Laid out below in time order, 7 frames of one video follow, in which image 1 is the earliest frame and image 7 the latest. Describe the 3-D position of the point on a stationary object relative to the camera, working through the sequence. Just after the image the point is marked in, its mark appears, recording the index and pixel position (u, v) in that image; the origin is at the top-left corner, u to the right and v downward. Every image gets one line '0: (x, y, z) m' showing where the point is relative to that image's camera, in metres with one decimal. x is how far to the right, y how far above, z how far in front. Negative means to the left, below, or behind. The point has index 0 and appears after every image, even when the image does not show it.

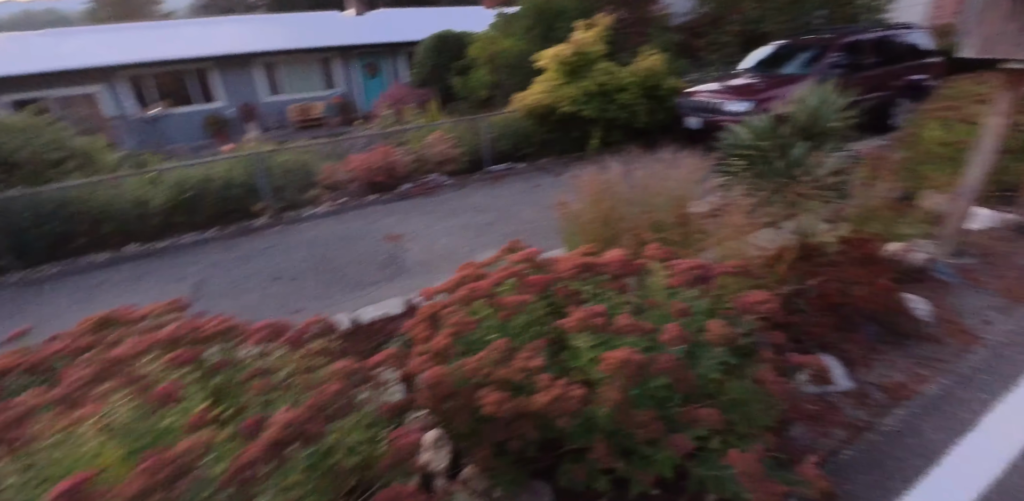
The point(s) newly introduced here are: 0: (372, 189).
0: (-3.3, +1.4, +10.1) m
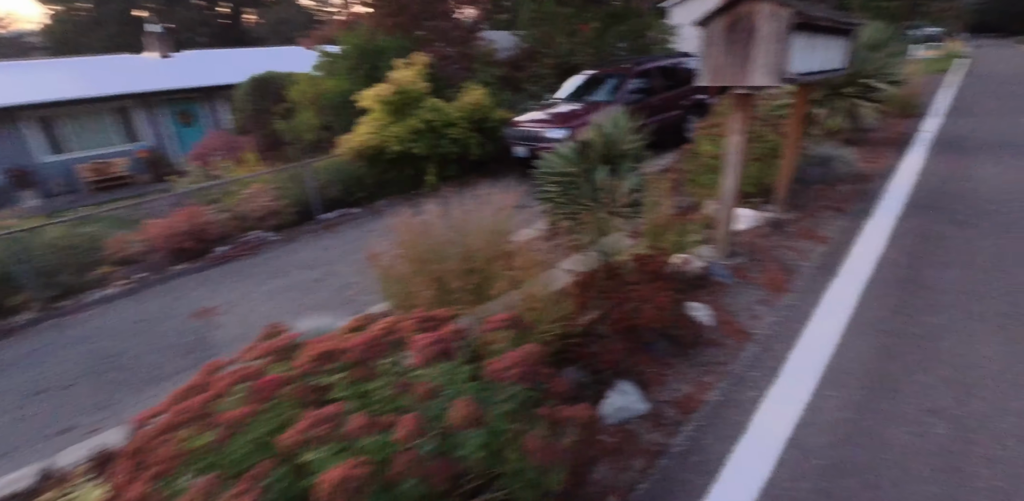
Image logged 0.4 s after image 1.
0: (-6.6, -0.1, +8.5) m
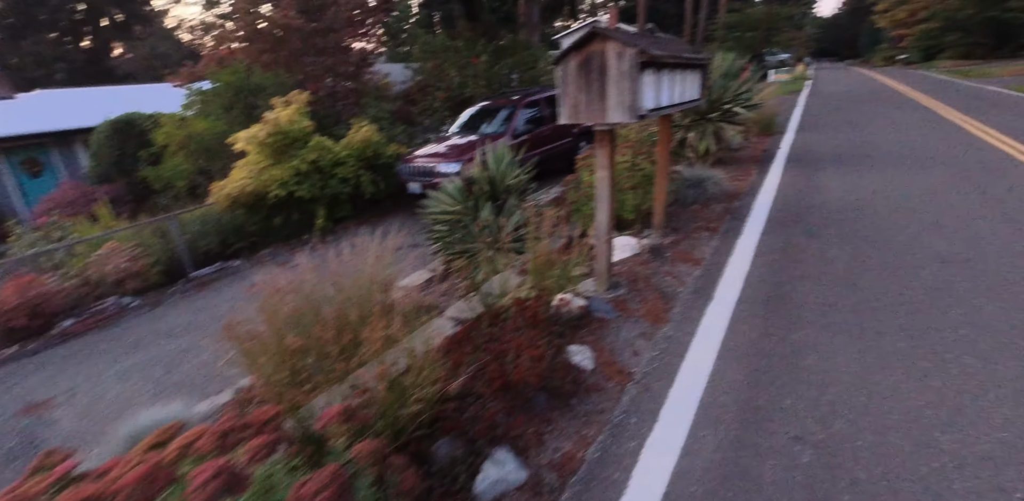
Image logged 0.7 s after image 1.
0: (-8.3, -1.5, +7.0) m
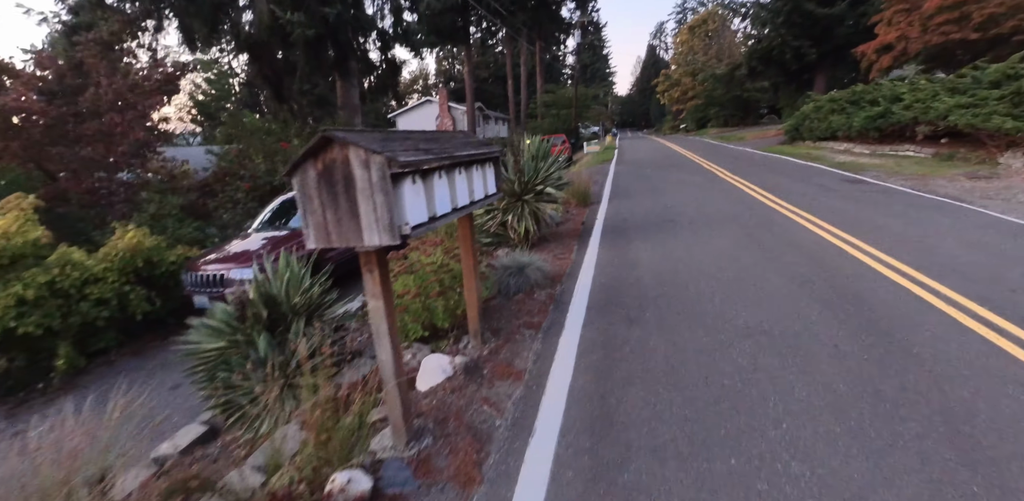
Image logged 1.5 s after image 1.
0: (-10.1, -4.0, +3.0) m
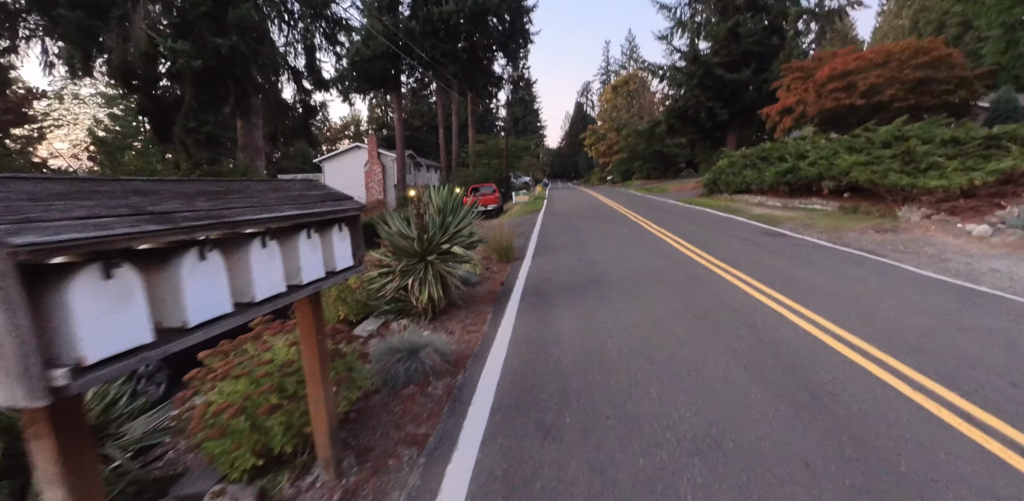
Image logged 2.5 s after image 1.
0: (-10.7, -4.5, 0.0) m
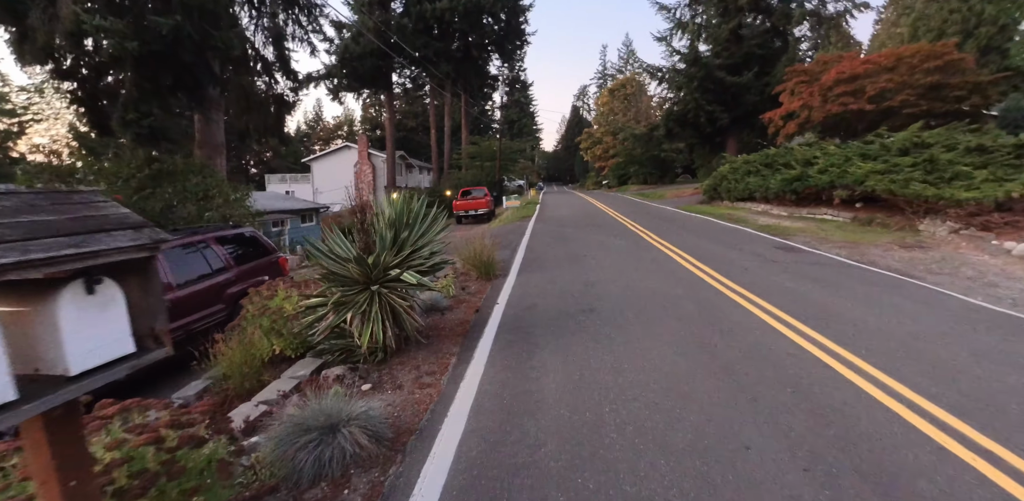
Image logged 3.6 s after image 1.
0: (-11.0, -4.6, -1.5) m
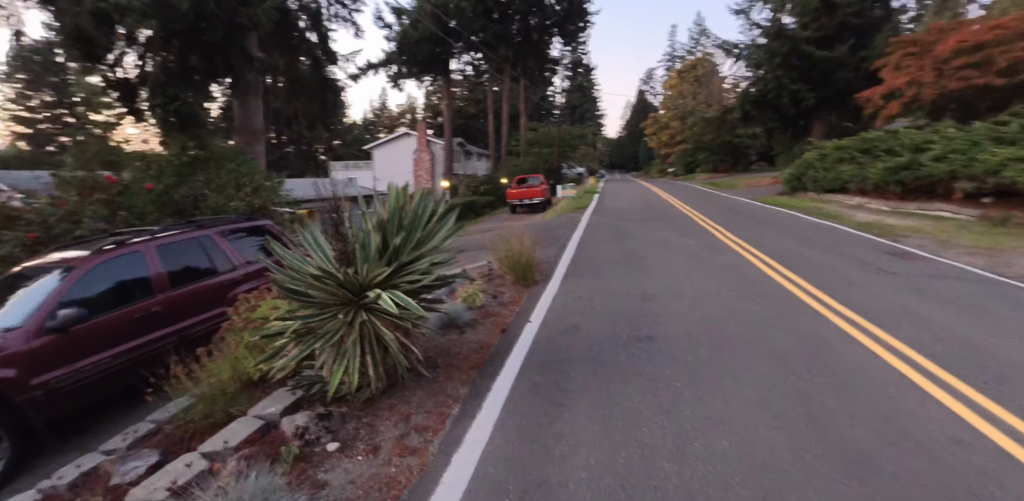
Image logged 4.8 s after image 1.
0: (-11.6, -4.6, -1.1) m
